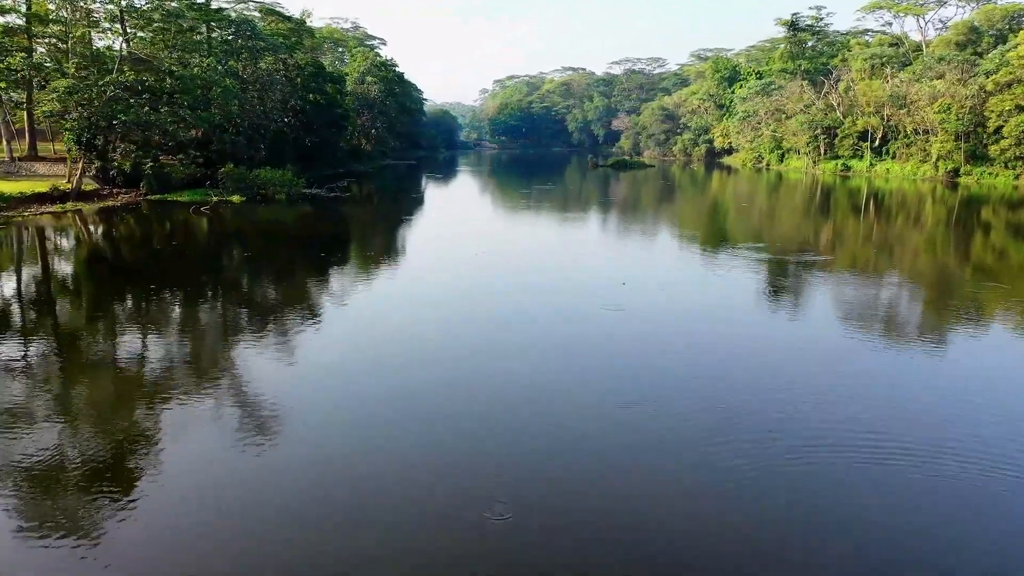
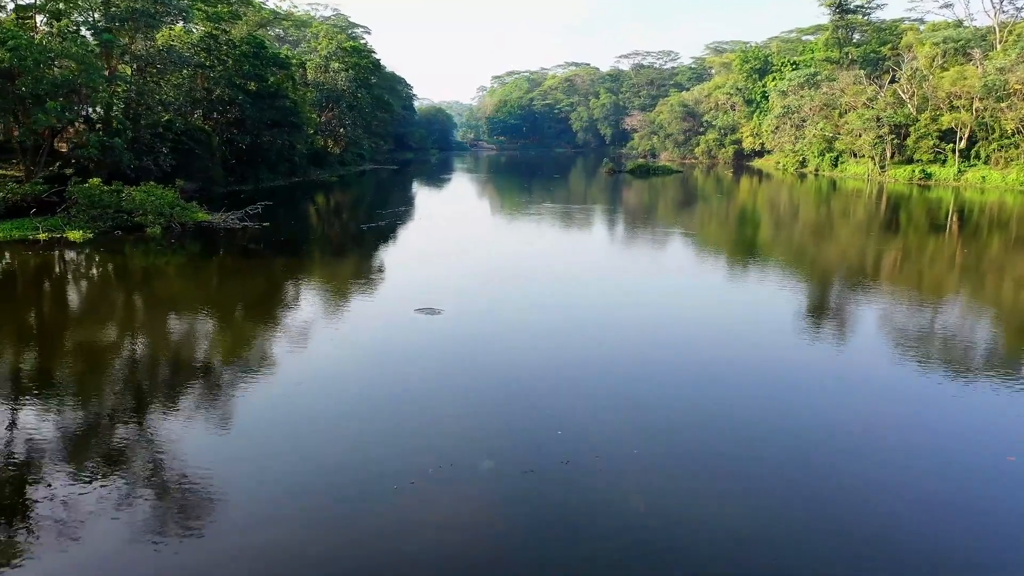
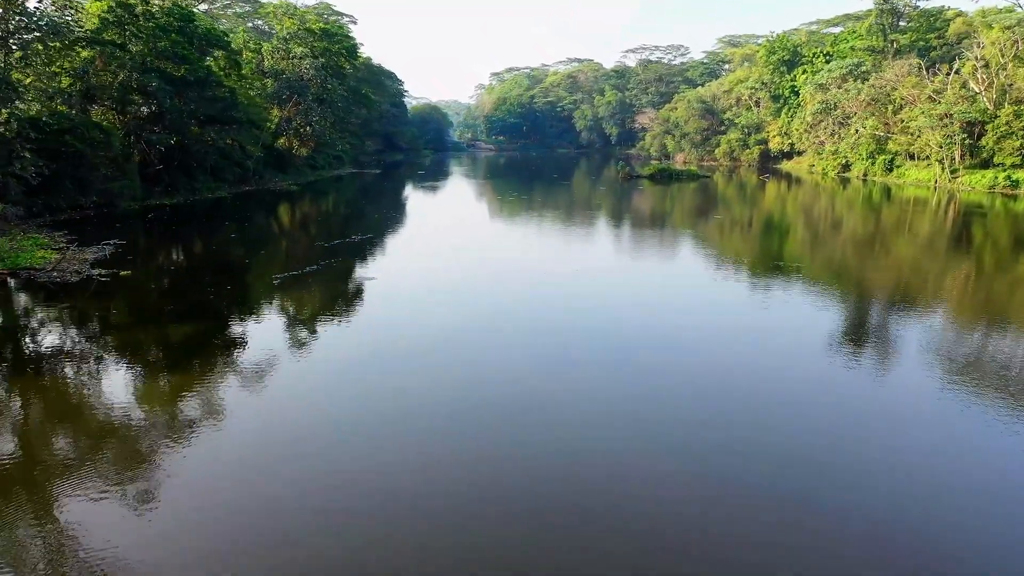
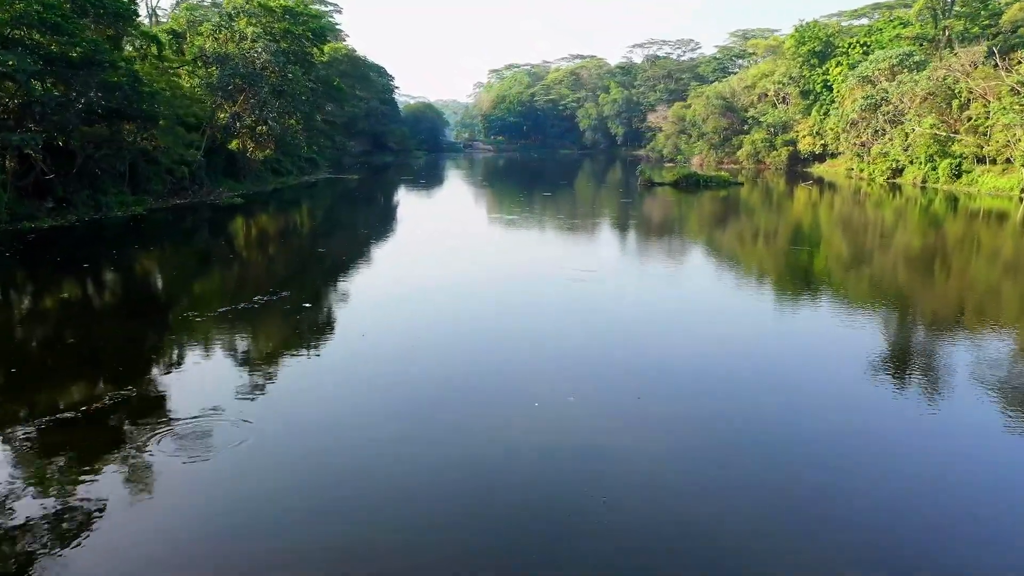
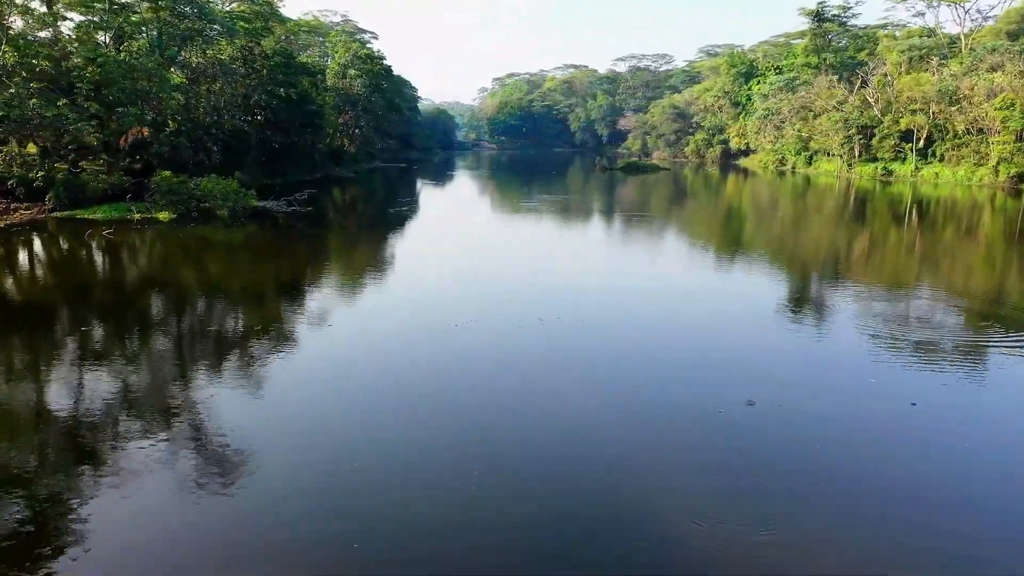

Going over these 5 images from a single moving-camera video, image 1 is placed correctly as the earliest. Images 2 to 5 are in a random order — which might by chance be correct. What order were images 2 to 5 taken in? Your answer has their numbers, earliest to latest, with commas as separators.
5, 2, 3, 4
